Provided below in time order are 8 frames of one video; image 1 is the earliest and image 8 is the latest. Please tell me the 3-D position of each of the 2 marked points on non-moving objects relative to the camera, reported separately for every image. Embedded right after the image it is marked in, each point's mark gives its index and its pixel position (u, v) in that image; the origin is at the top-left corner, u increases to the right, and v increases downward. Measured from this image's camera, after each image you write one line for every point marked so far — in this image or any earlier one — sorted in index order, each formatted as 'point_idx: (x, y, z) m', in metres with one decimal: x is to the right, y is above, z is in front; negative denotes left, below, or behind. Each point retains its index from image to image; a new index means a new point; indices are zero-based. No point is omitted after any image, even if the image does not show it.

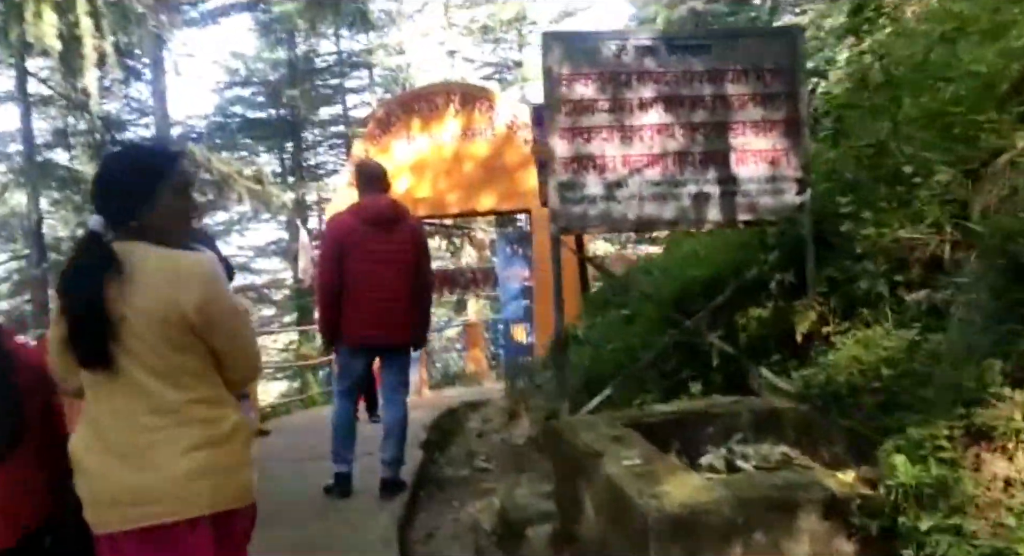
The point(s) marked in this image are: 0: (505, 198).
0: (-0.1, +0.9, +10.1) m
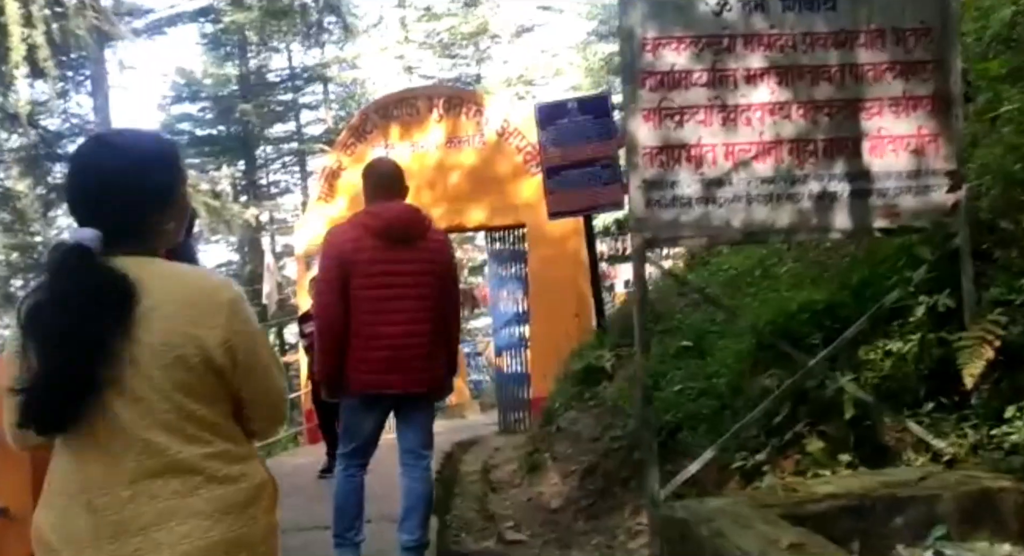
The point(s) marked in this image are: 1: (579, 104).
0: (-0.1, +0.6, +9.1) m
1: (+0.5, +1.3, +7.1) m
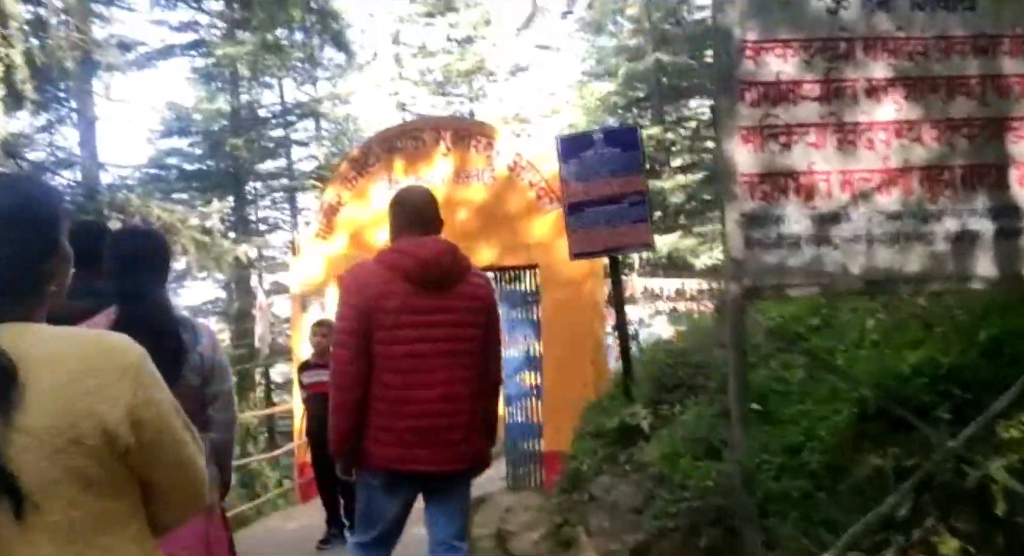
0: (-0.1, +0.3, +8.6) m
1: (+0.7, +1.0, +6.6) m
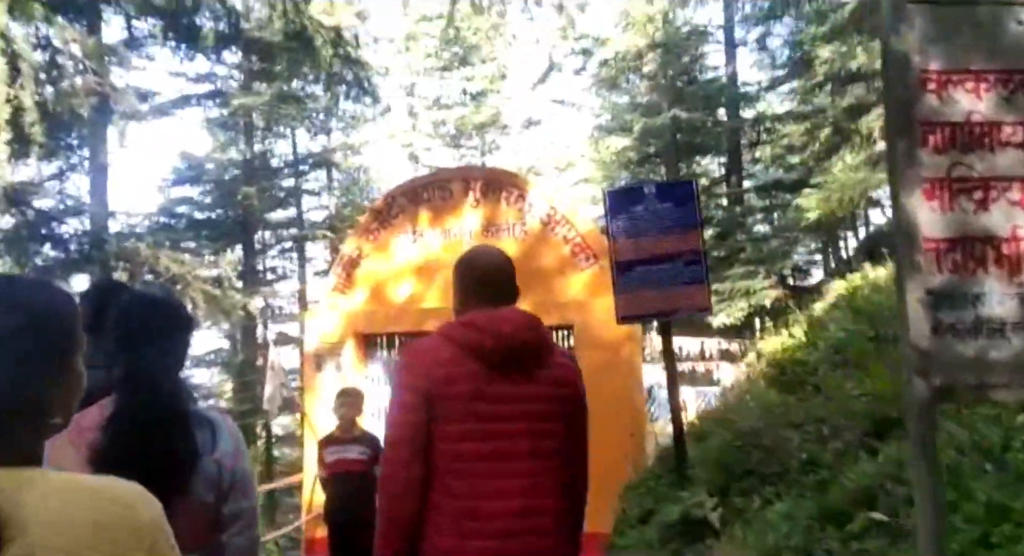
0: (+0.2, -0.3, +8.0) m
1: (+0.9, +0.6, +6.0) m
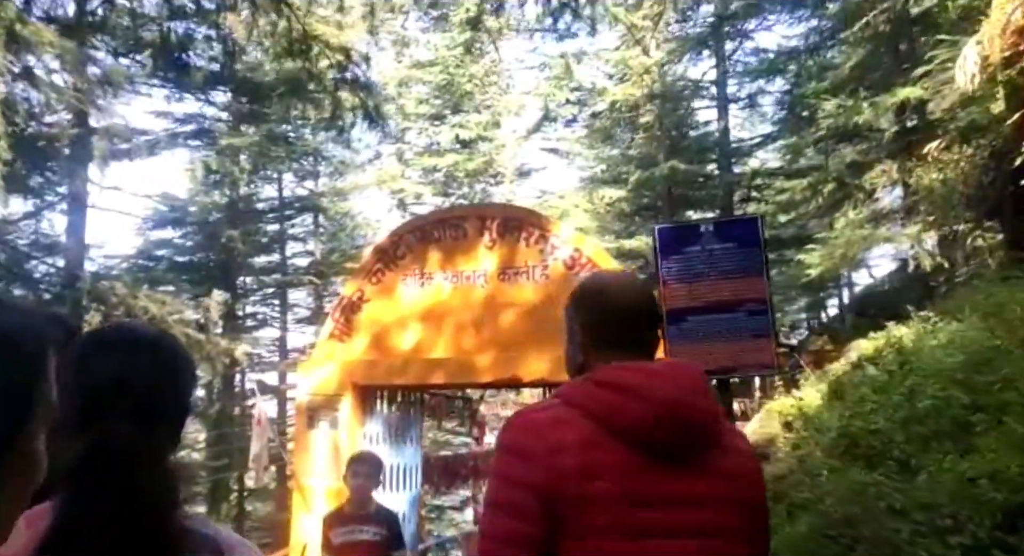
0: (+0.4, -0.6, +7.2) m
1: (+1.1, +0.3, +5.3) m
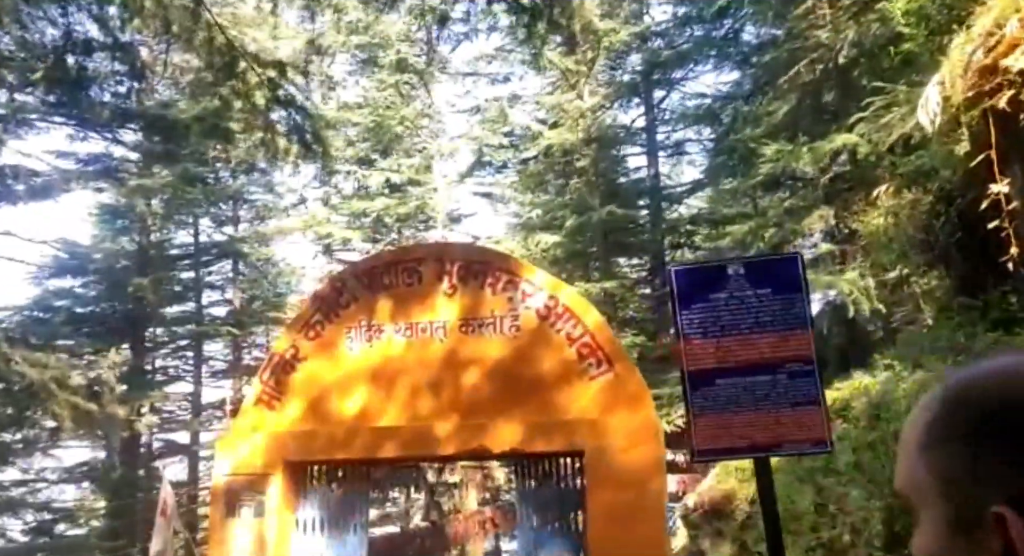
0: (+0.1, -1.0, +6.1) m
1: (+1.1, 0.0, +4.3) m
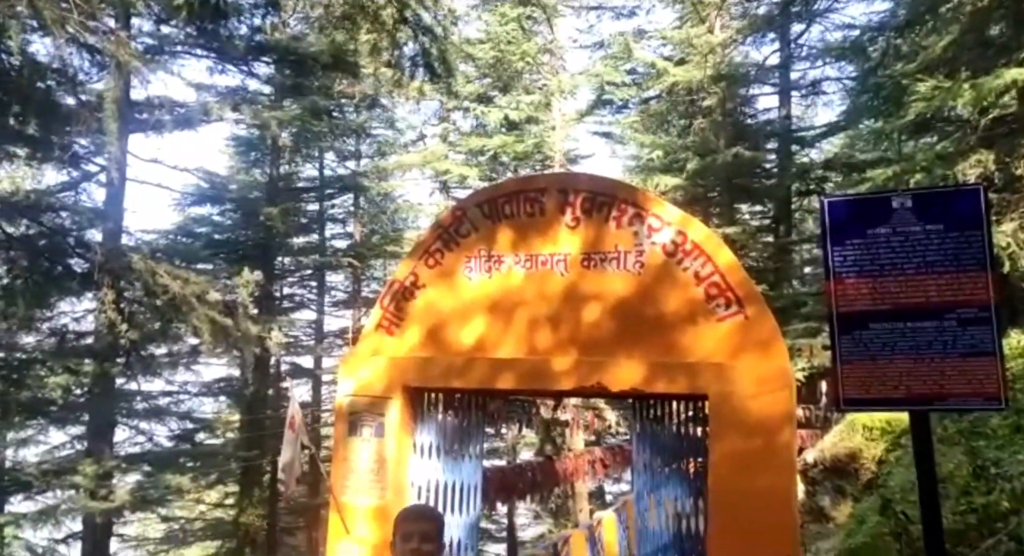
0: (+0.9, -0.6, +5.8) m
1: (+1.6, +0.3, +3.9) m
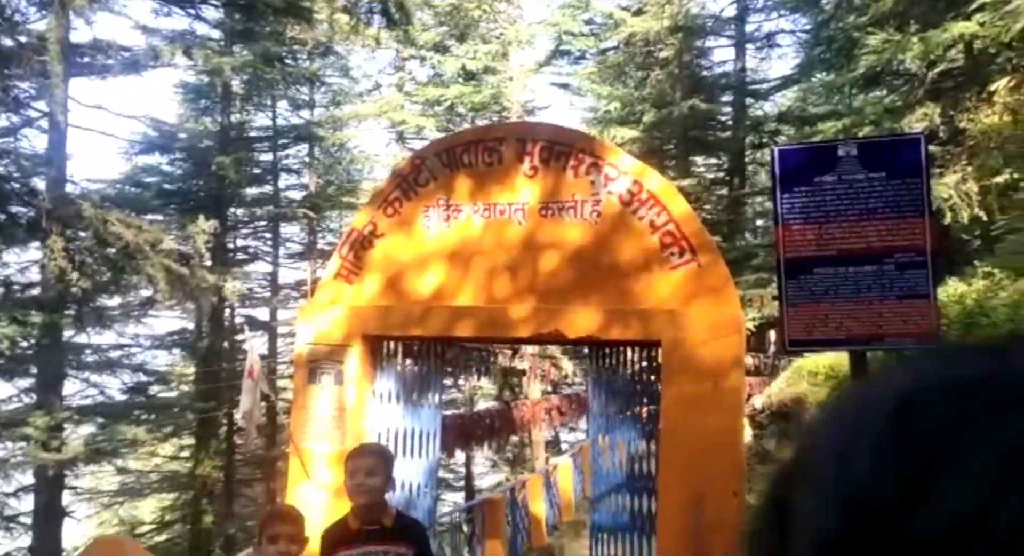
0: (+0.6, -0.2, +6.0) m
1: (+1.4, +0.5, +4.0) m
